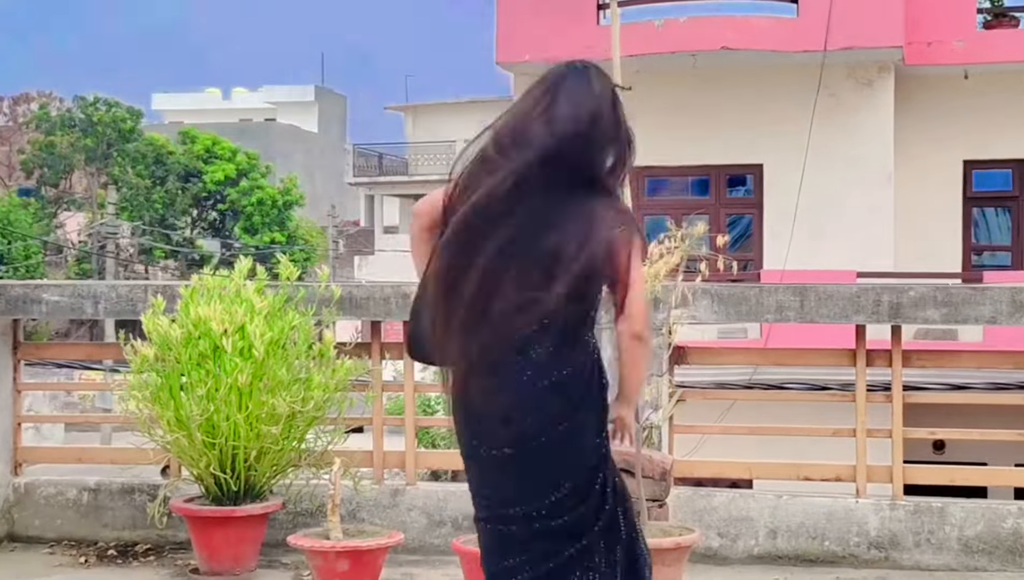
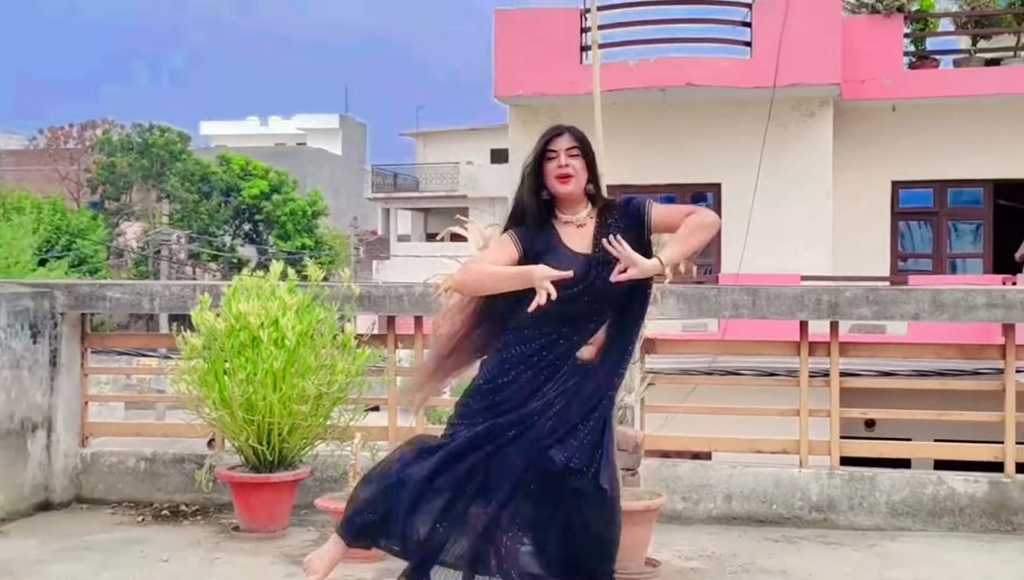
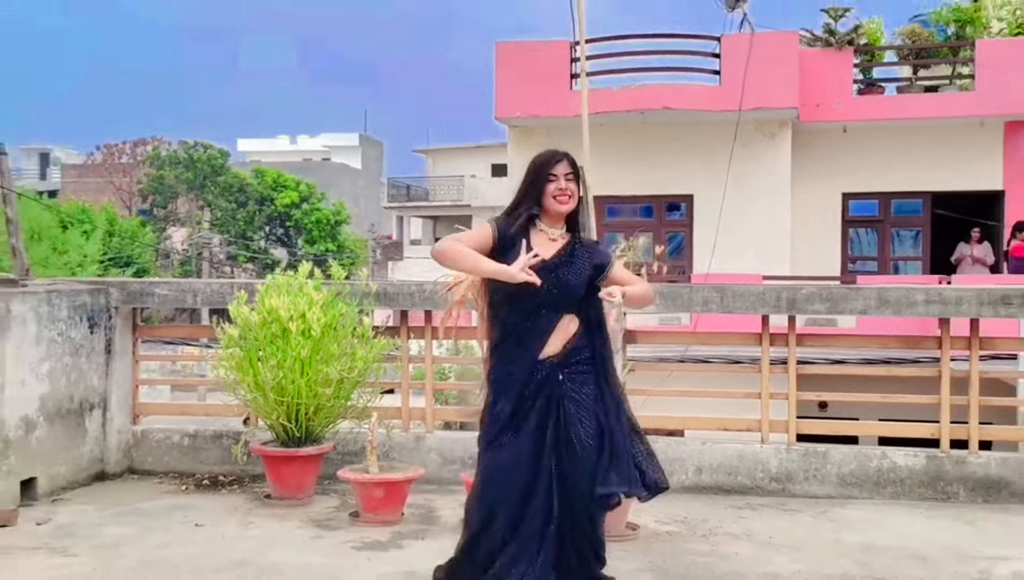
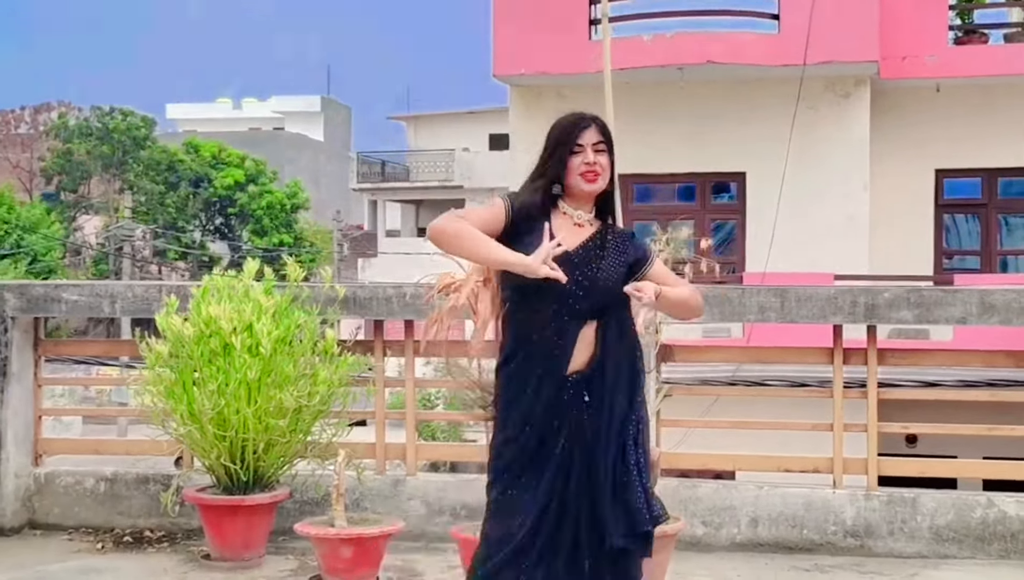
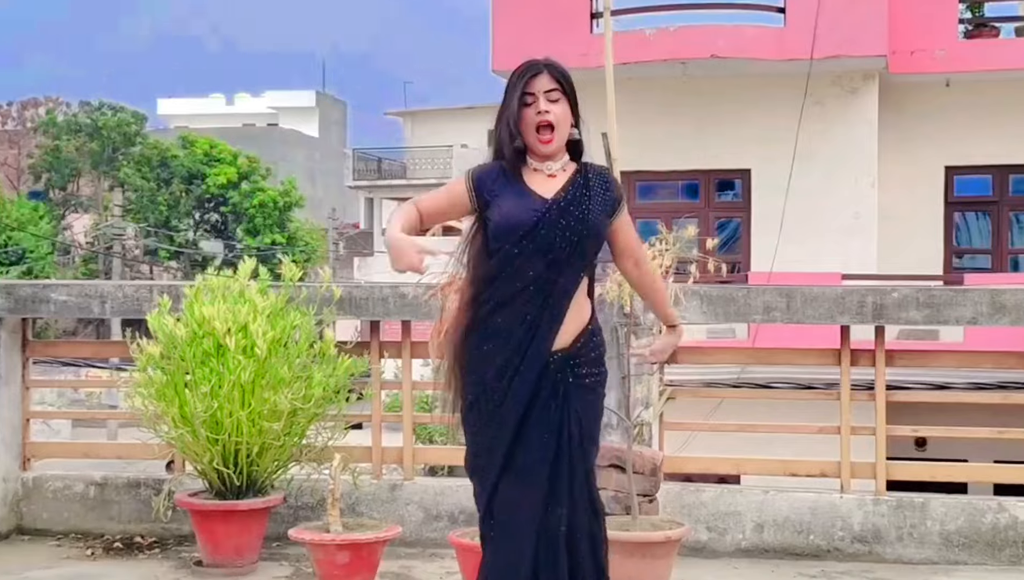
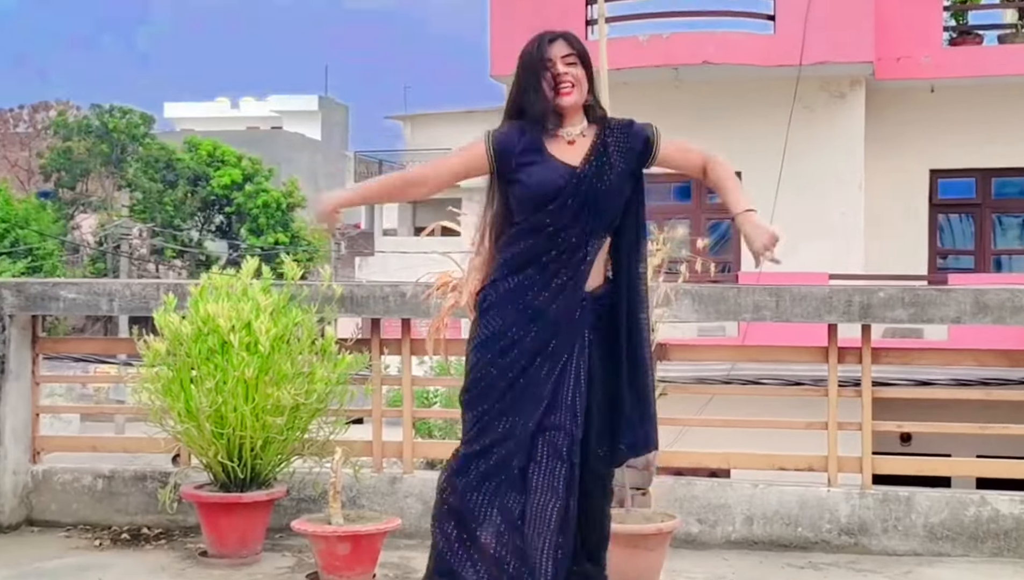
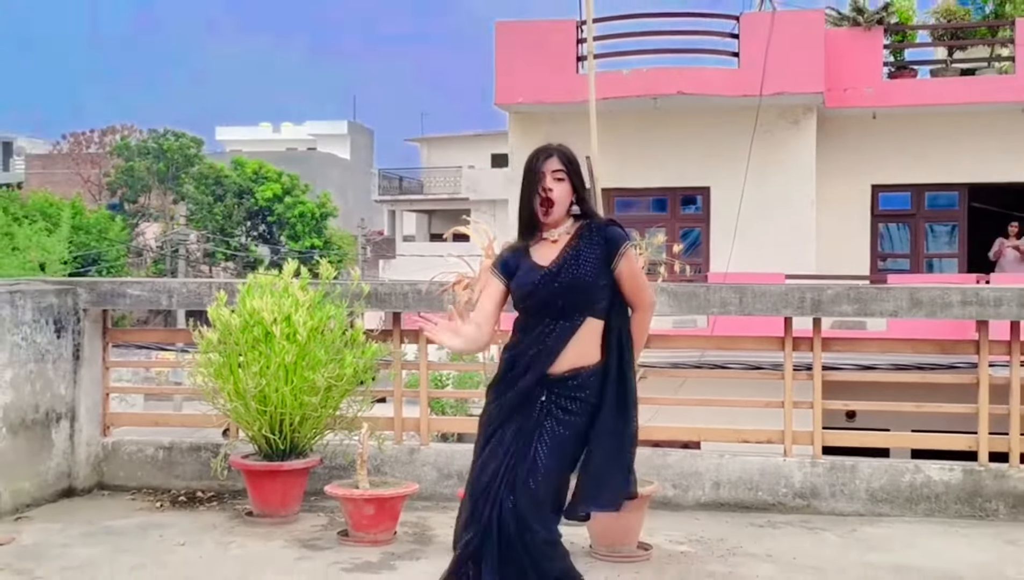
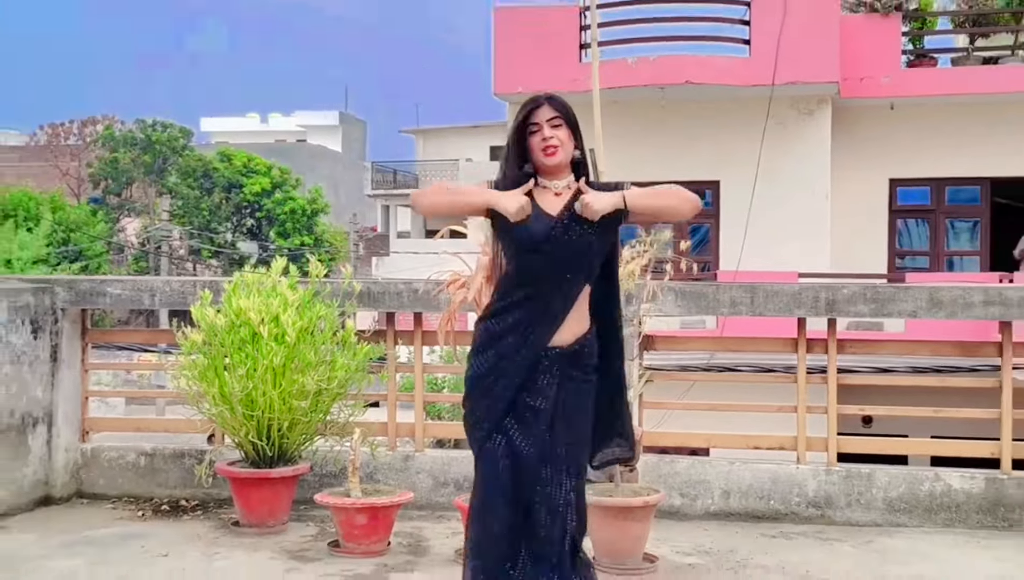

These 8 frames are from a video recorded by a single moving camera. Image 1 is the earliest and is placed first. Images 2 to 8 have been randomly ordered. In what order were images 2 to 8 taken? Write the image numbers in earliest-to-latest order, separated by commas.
7, 5, 8, 6, 2, 4, 3
